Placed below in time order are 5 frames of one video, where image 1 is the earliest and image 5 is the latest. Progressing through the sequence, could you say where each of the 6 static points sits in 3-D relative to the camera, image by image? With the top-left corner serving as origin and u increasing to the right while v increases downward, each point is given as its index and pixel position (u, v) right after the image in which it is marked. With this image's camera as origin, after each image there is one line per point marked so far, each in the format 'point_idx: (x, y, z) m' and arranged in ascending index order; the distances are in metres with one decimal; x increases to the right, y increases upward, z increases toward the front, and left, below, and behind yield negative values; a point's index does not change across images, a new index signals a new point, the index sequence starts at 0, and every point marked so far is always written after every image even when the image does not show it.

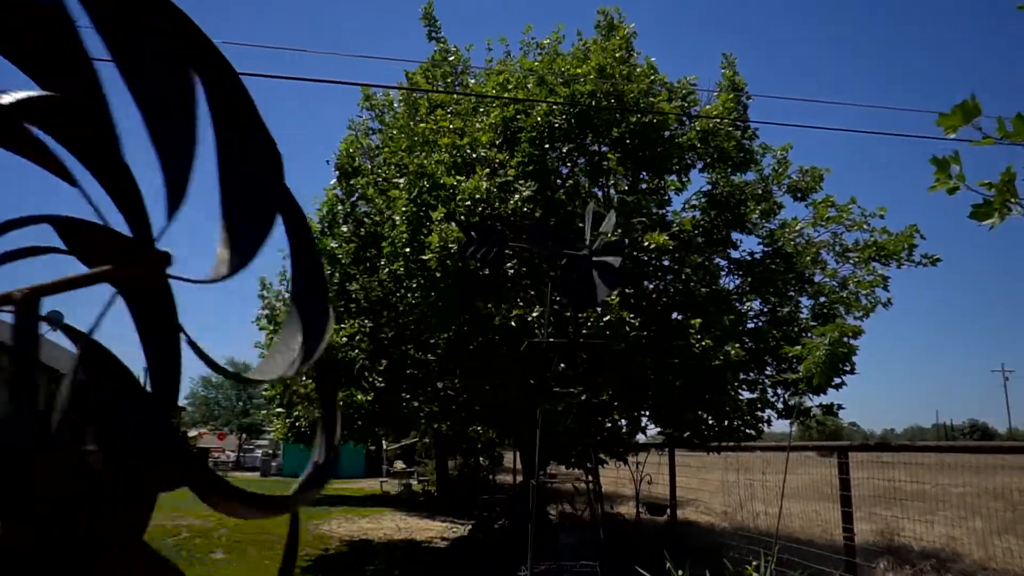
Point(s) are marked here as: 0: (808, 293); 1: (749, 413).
0: (+4.9, -0.1, +13.4) m
1: (+3.7, -1.9, +12.6) m
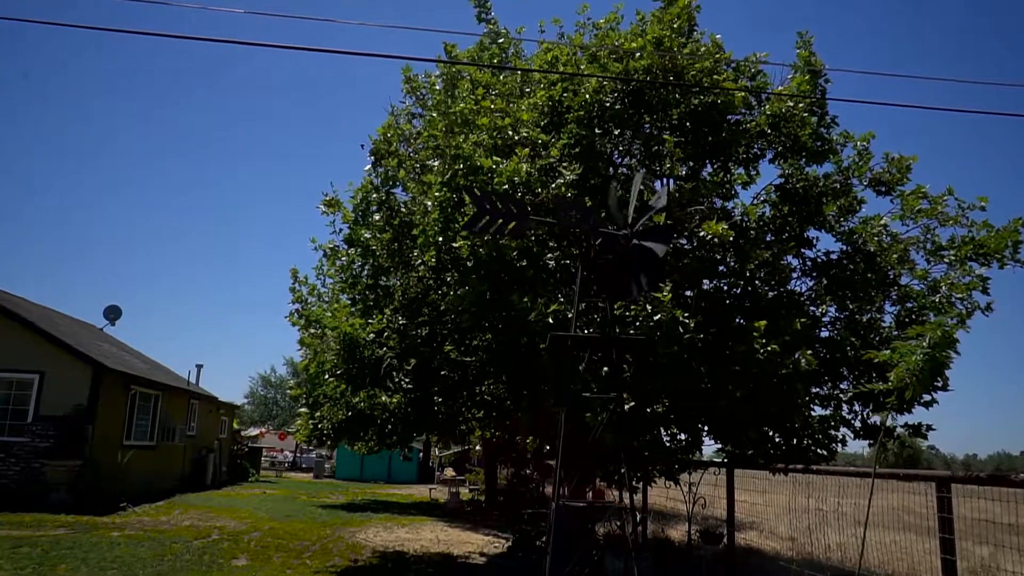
0: (+5.6, -0.1, +11.8) m
1: (+4.2, -2.0, +11.2) m
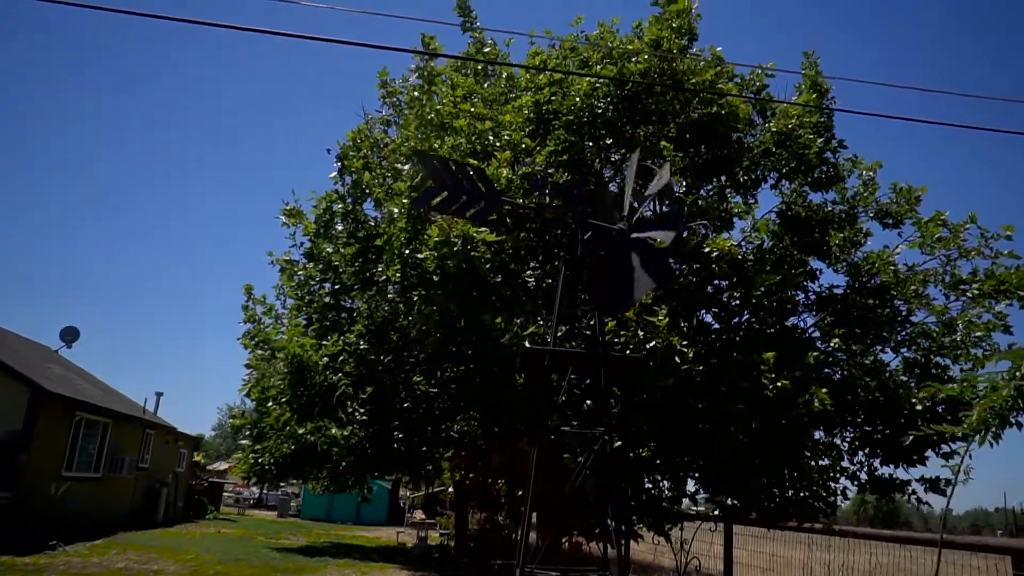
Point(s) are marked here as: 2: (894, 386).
0: (+5.2, -0.6, +10.7) m
1: (+3.8, -2.4, +10.0) m
2: (+4.8, -1.2, +10.1) m
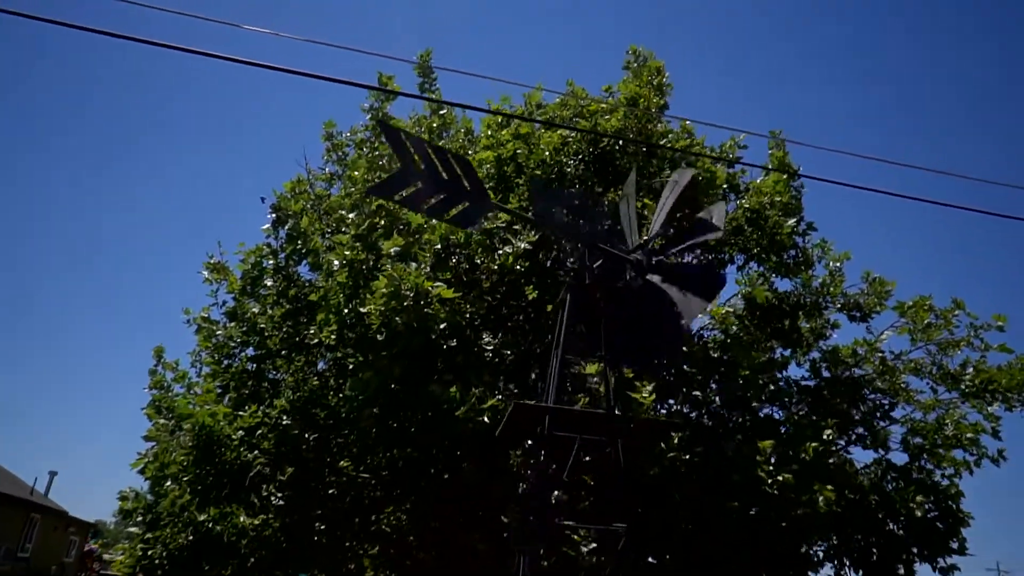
0: (+4.6, -1.8, +9.9) m
1: (+3.2, -3.3, +8.8) m
2: (+4.2, -2.3, +9.2) m
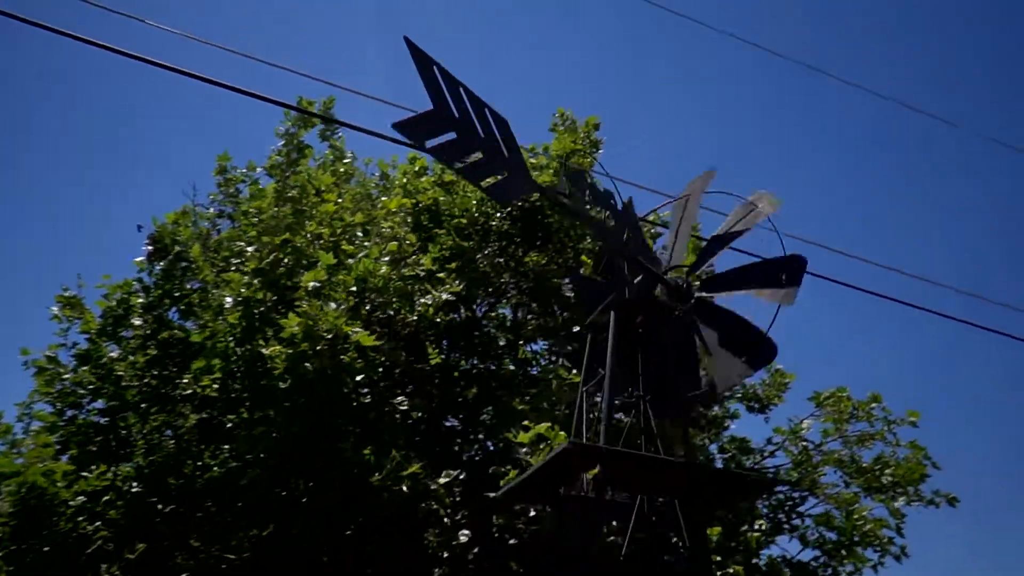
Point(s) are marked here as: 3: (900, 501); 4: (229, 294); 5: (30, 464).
0: (+3.4, -2.8, +9.5) m
1: (+2.1, -4.2, +8.1) m
2: (+3.0, -3.2, +8.7) m
3: (+4.5, -2.5, +9.5) m
4: (-2.5, -0.1, +7.1) m
5: (-4.6, -1.7, +7.8) m
